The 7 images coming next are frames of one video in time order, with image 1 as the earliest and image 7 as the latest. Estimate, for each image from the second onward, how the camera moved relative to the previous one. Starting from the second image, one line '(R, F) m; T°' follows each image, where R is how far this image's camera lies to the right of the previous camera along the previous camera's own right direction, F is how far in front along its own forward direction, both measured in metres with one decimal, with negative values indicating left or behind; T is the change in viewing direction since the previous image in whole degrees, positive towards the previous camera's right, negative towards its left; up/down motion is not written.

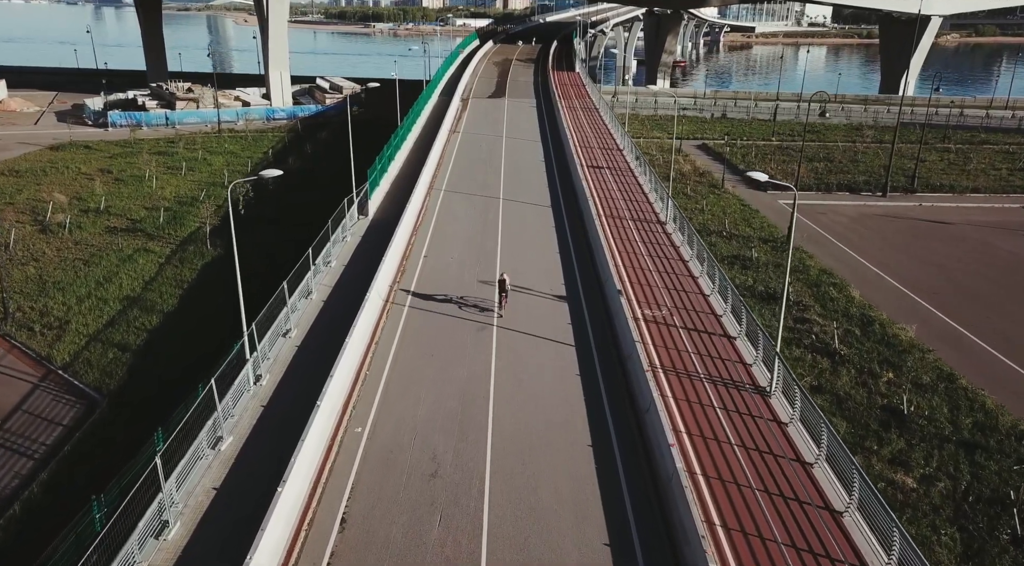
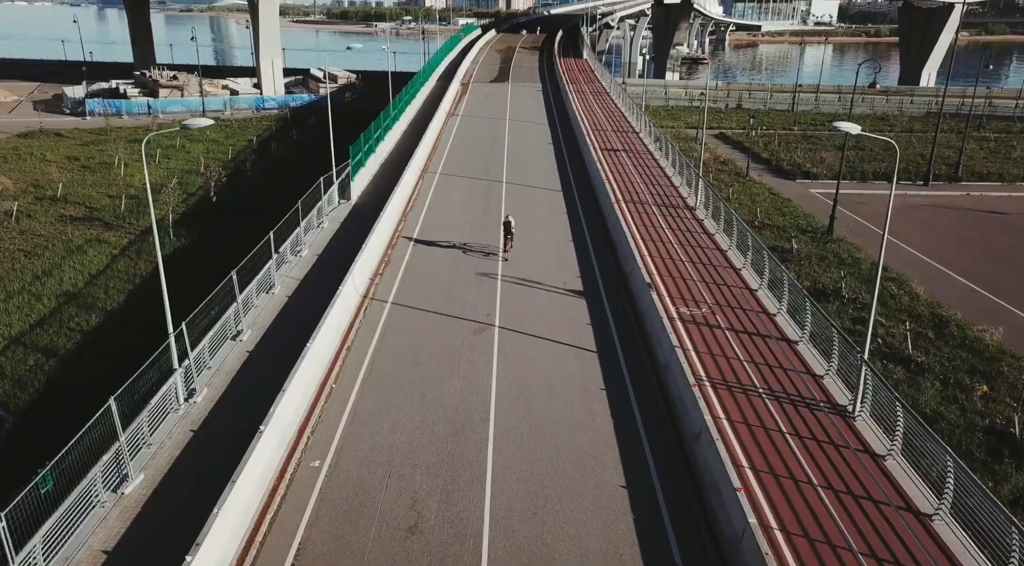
(-0.1, +4.9) m; 0°
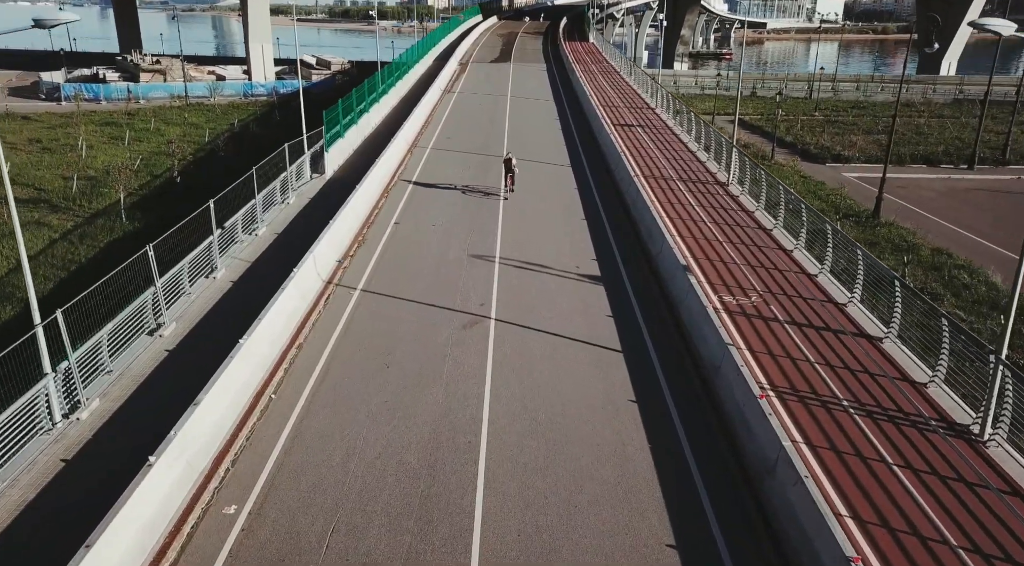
(0.0, +4.5) m; 0°
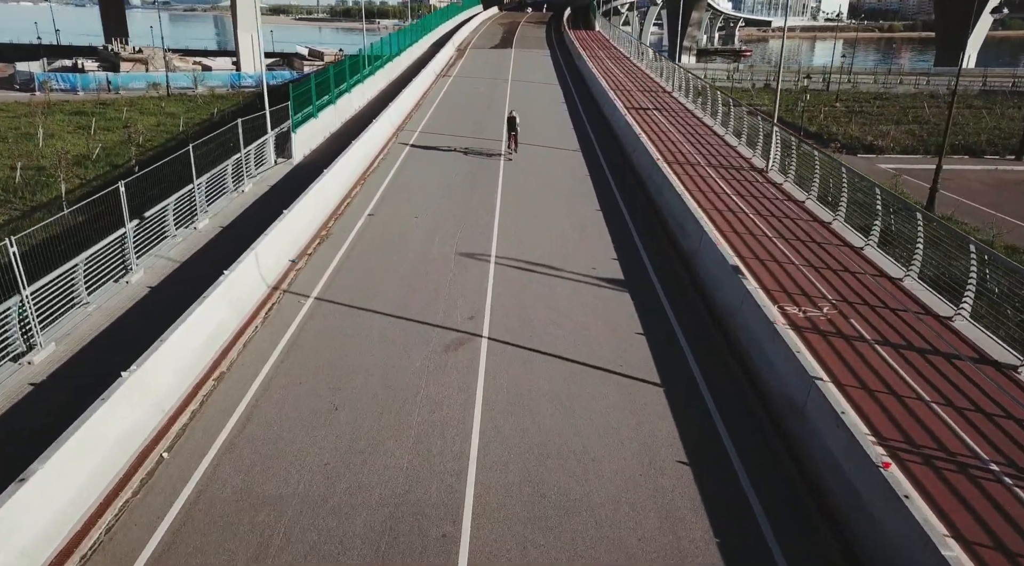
(0.0, +4.1) m; 0°
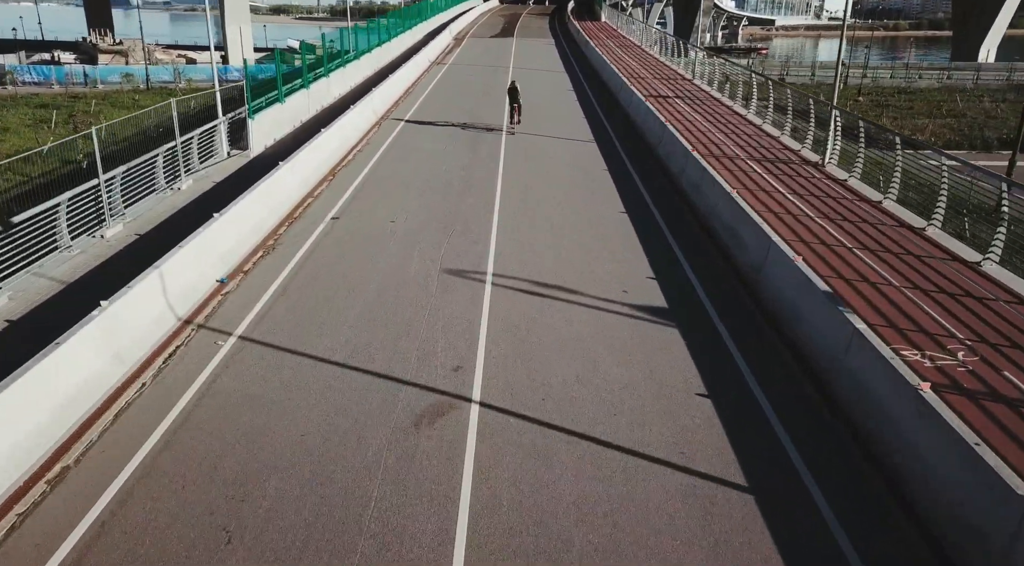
(0.0, +4.0) m; 0°
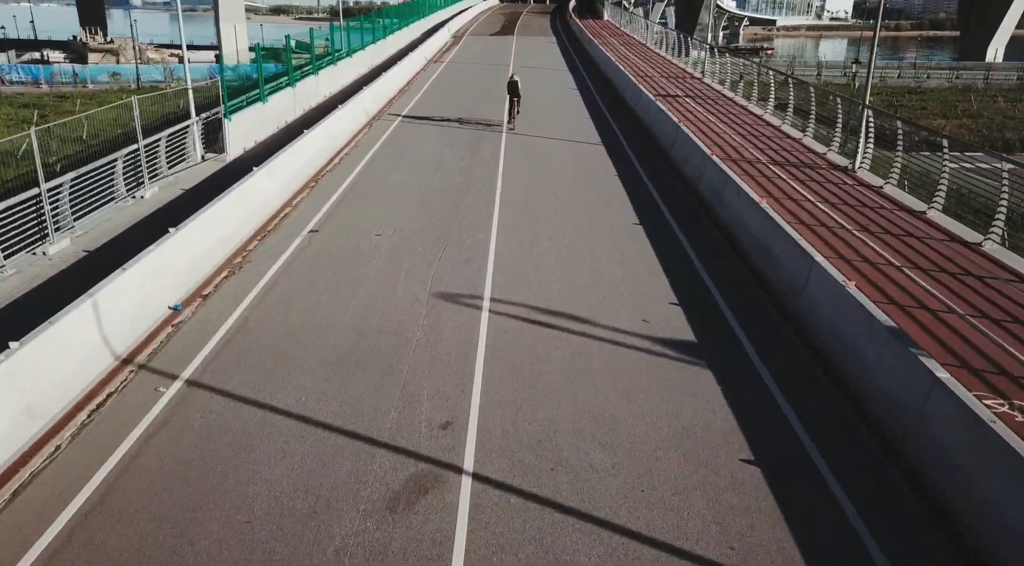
(0.0, +1.6) m; 0°
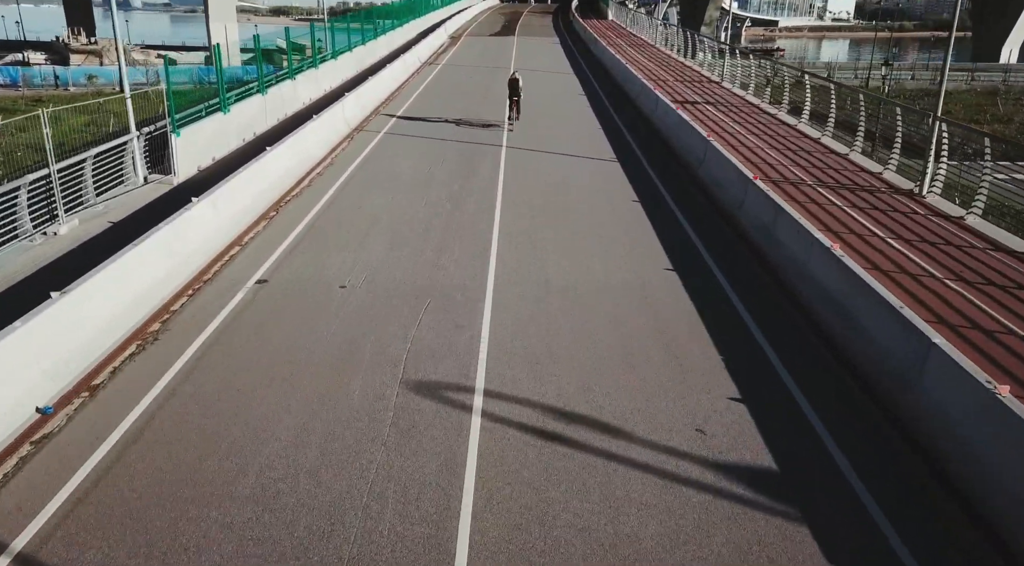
(0.0, +2.8) m; 0°
